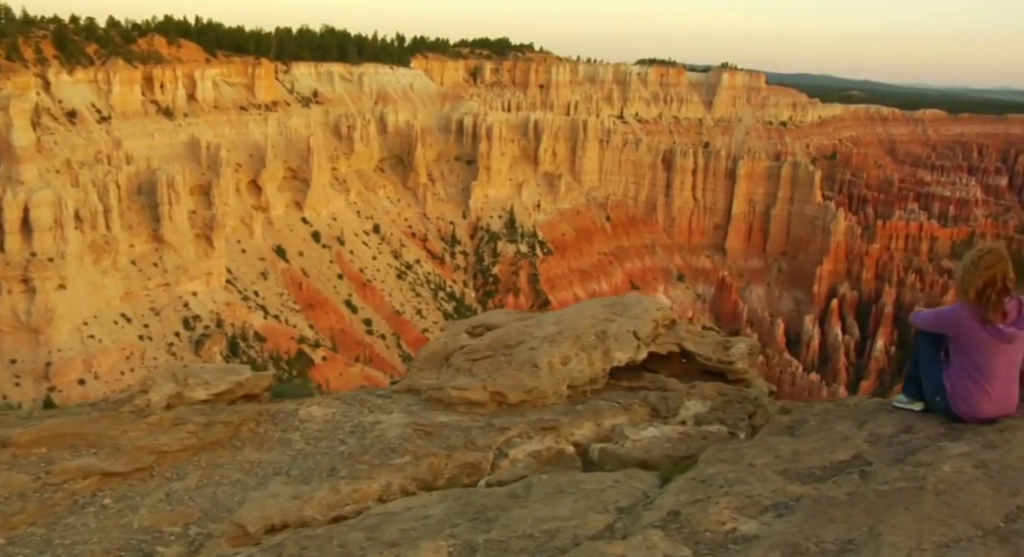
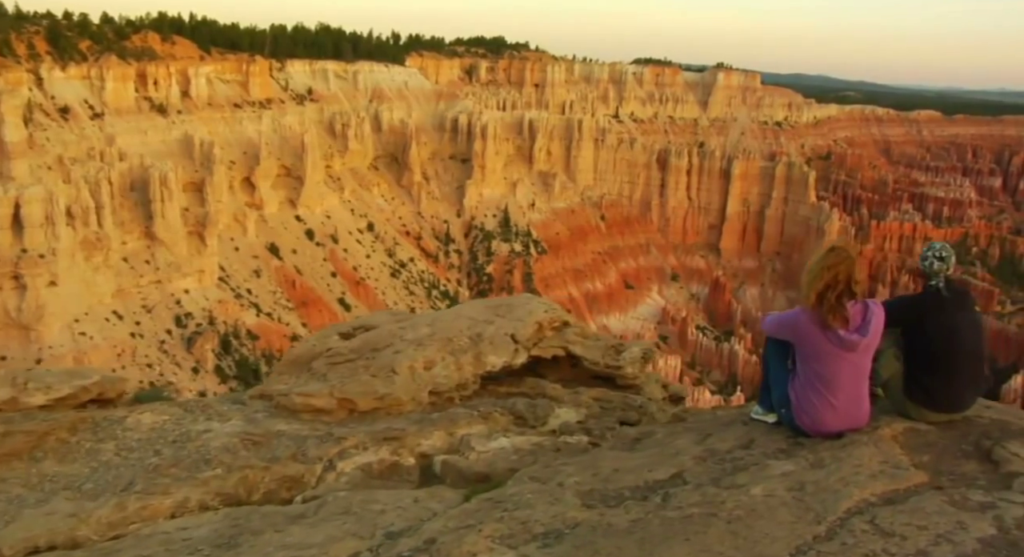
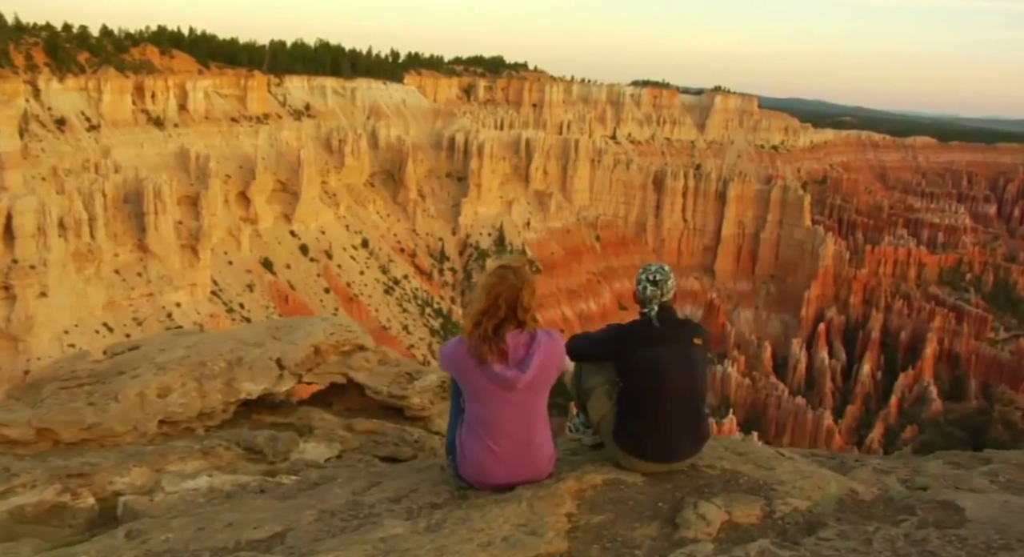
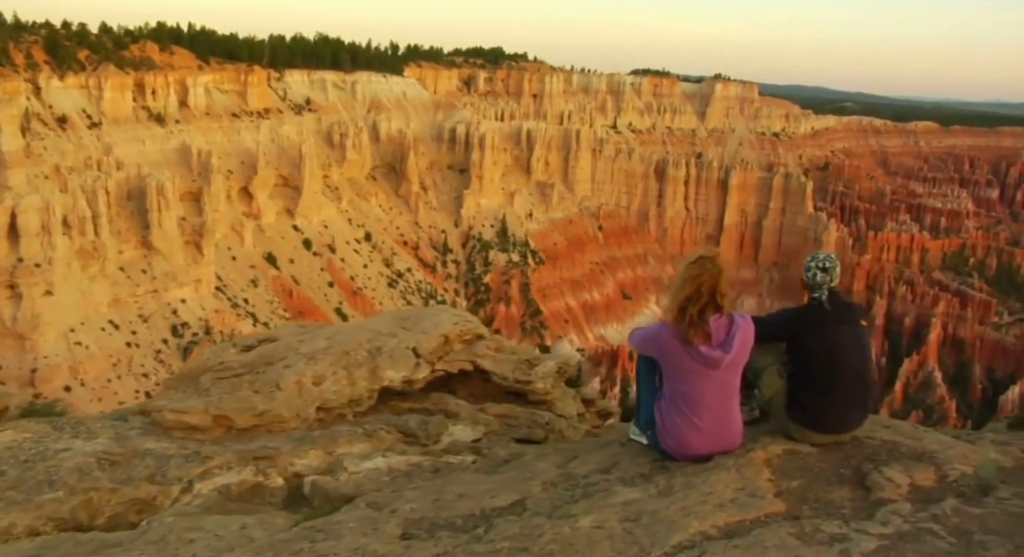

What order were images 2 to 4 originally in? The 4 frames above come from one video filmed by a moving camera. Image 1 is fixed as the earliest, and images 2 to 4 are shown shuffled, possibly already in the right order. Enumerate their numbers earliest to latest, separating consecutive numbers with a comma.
2, 4, 3
